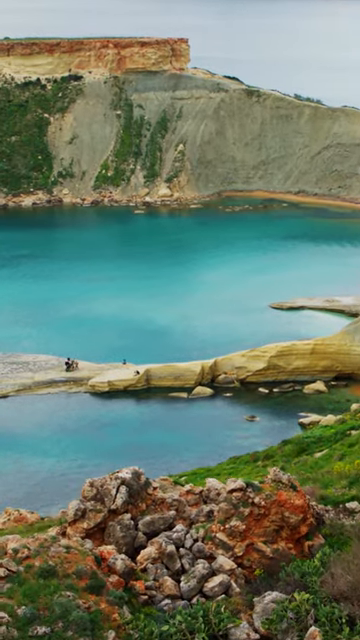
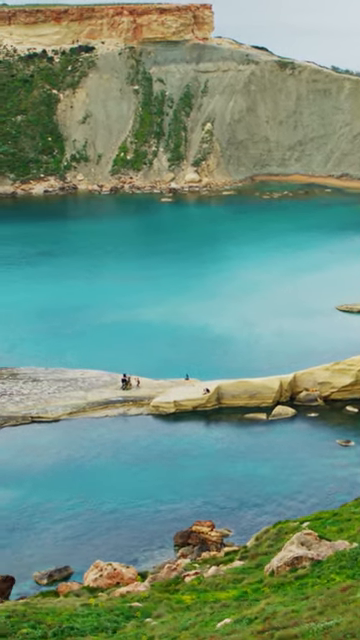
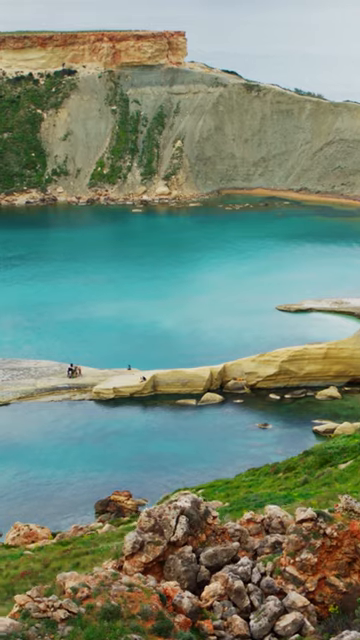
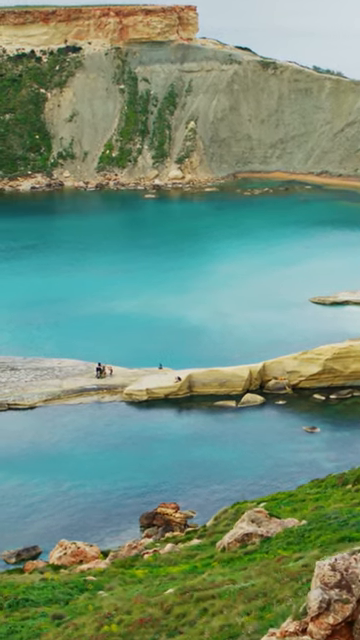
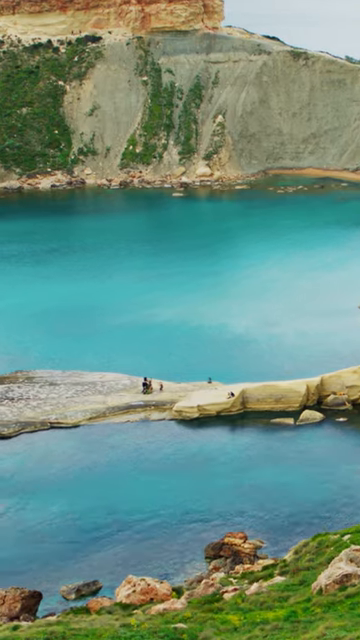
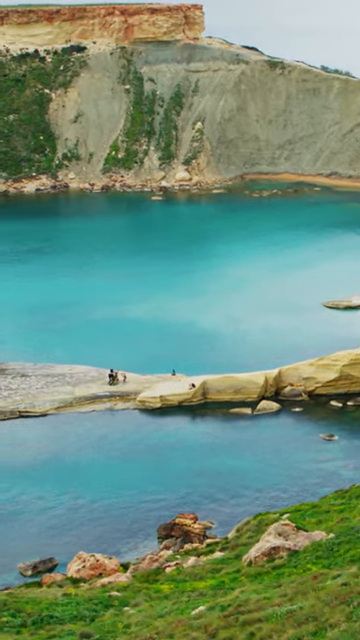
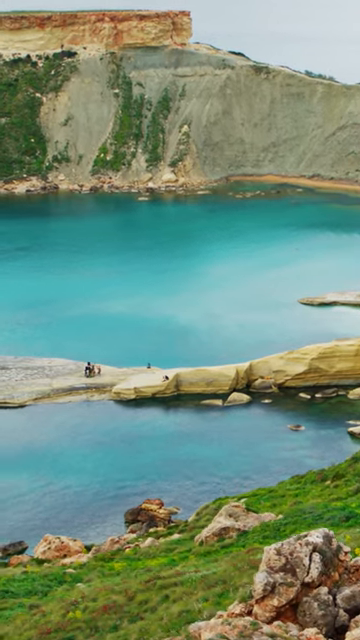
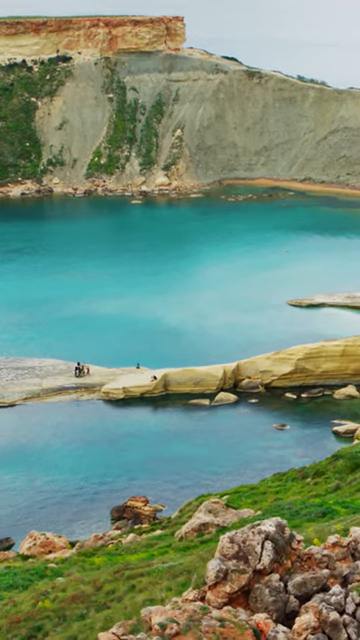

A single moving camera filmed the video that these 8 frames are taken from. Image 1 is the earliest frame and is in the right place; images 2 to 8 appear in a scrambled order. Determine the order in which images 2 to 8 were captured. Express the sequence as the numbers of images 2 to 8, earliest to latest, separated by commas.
3, 8, 7, 4, 6, 2, 5
